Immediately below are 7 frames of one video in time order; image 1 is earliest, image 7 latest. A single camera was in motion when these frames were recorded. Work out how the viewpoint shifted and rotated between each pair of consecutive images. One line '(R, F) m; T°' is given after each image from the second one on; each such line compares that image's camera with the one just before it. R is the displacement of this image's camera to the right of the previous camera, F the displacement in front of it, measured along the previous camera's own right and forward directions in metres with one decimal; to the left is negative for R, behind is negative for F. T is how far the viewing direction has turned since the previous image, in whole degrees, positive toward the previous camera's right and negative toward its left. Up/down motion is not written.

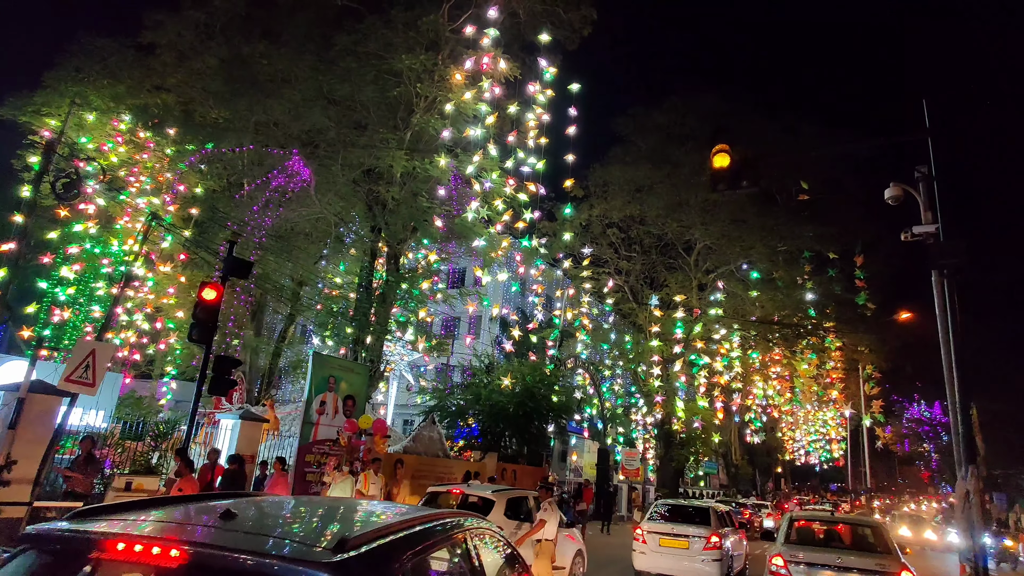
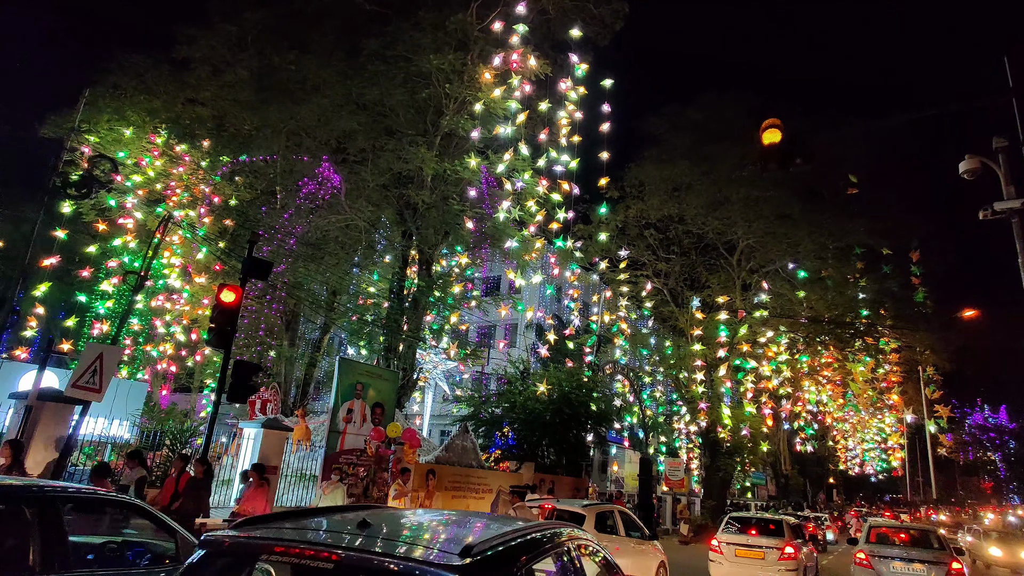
(0.0, +0.5) m; -3°
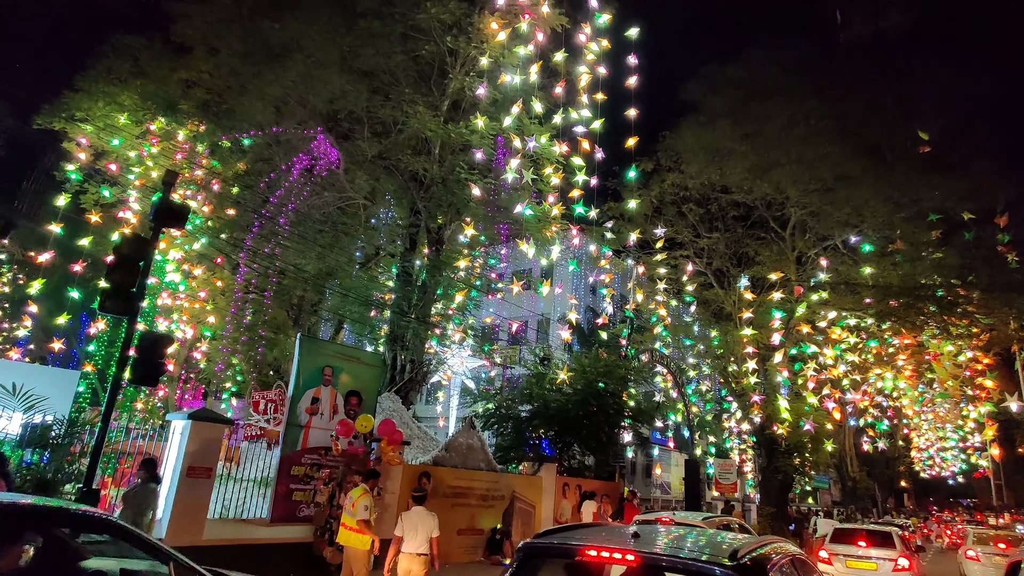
(+0.5, +1.9) m; -4°
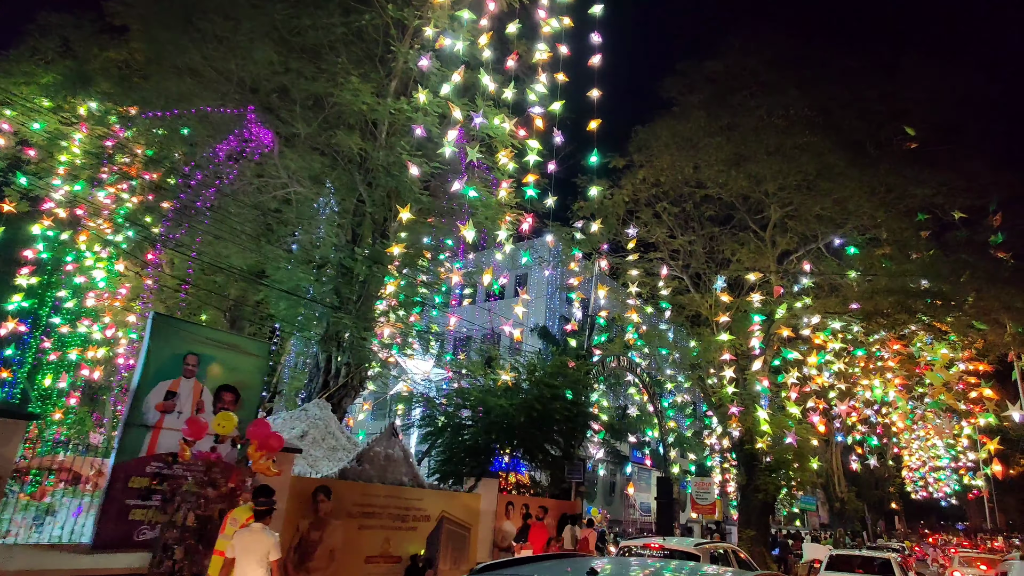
(+0.9, +1.4) m; +1°
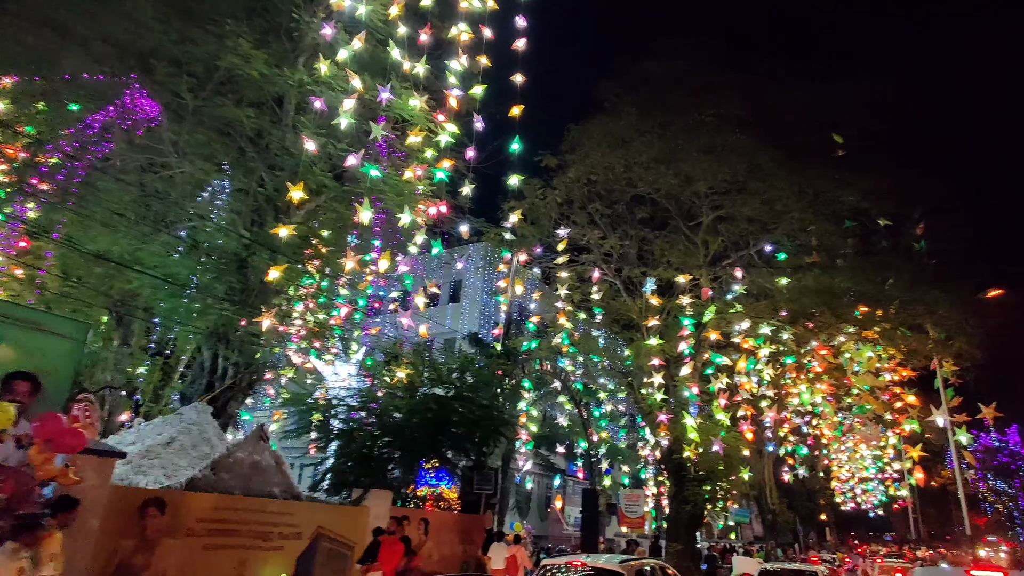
(+0.7, +0.9) m; +5°
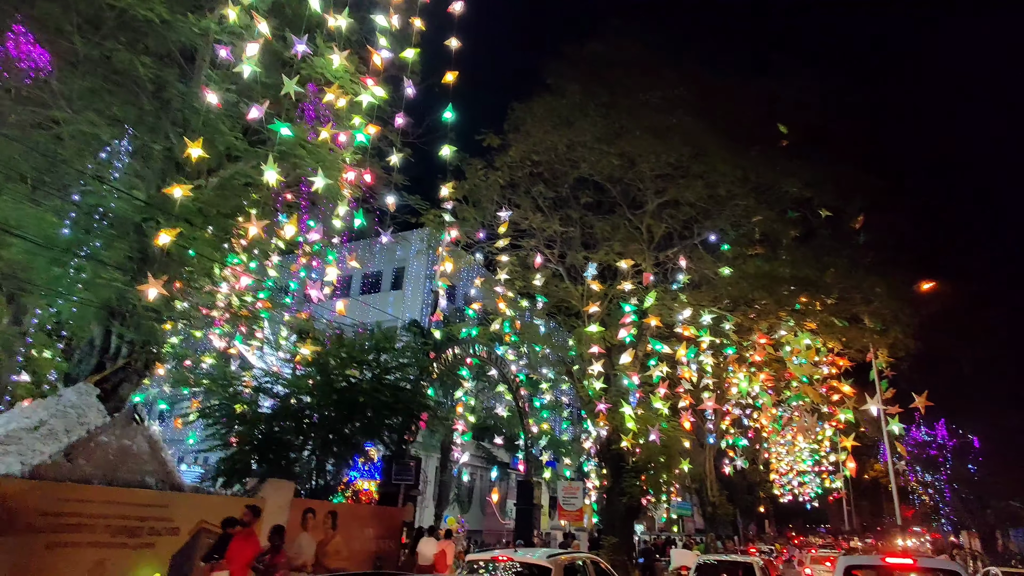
(+0.5, +0.7) m; +4°
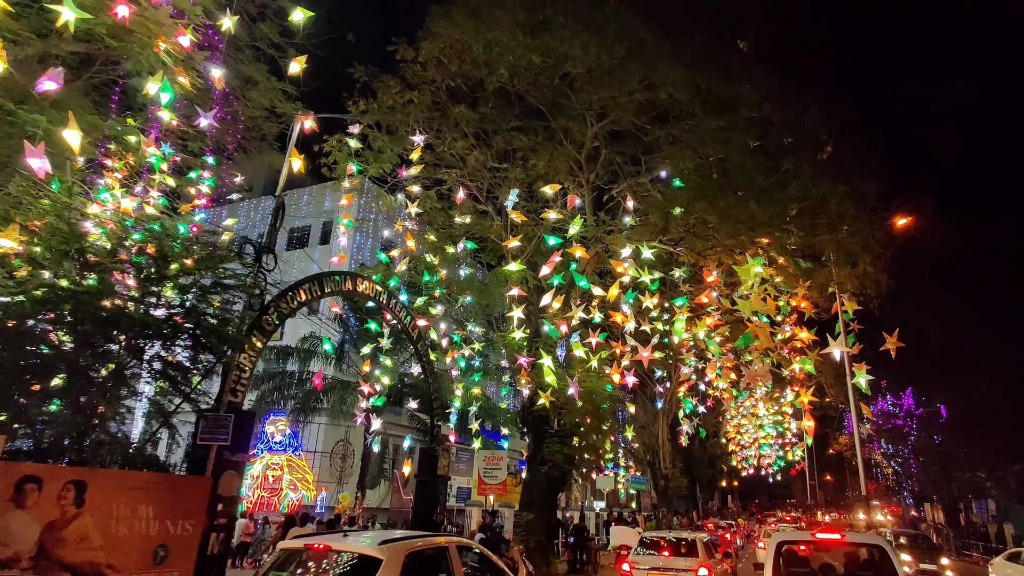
(+1.4, +2.4) m; +2°
